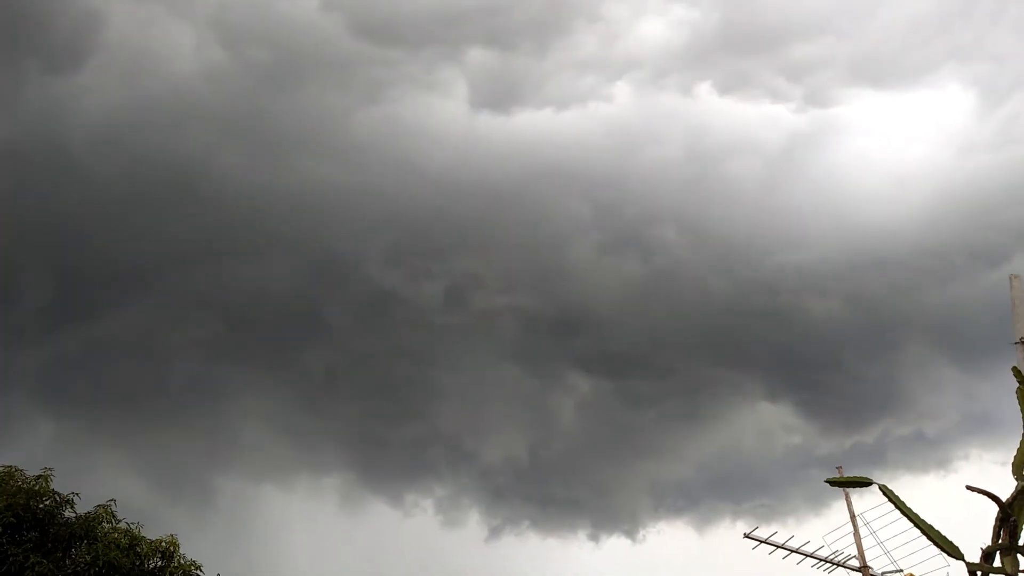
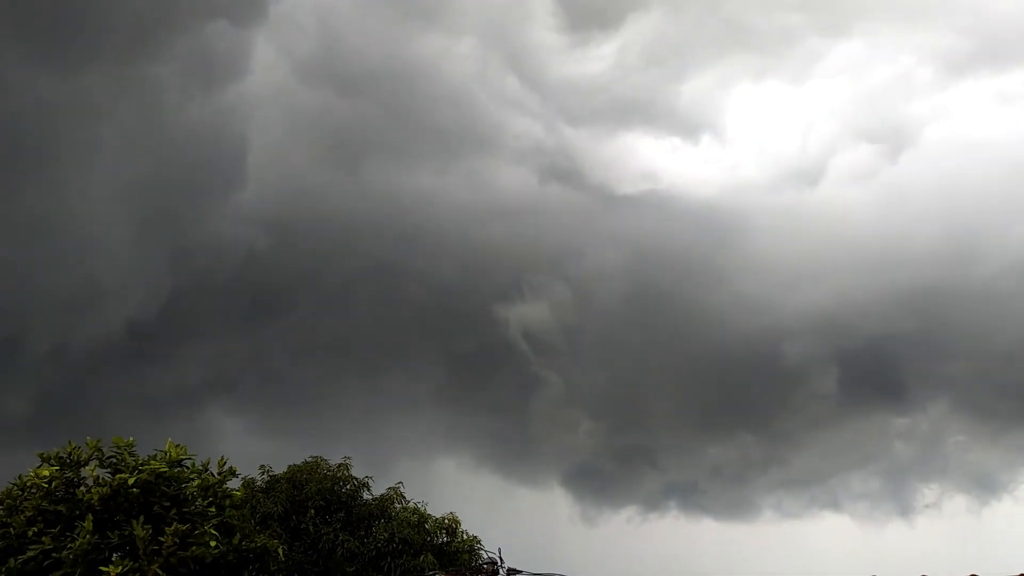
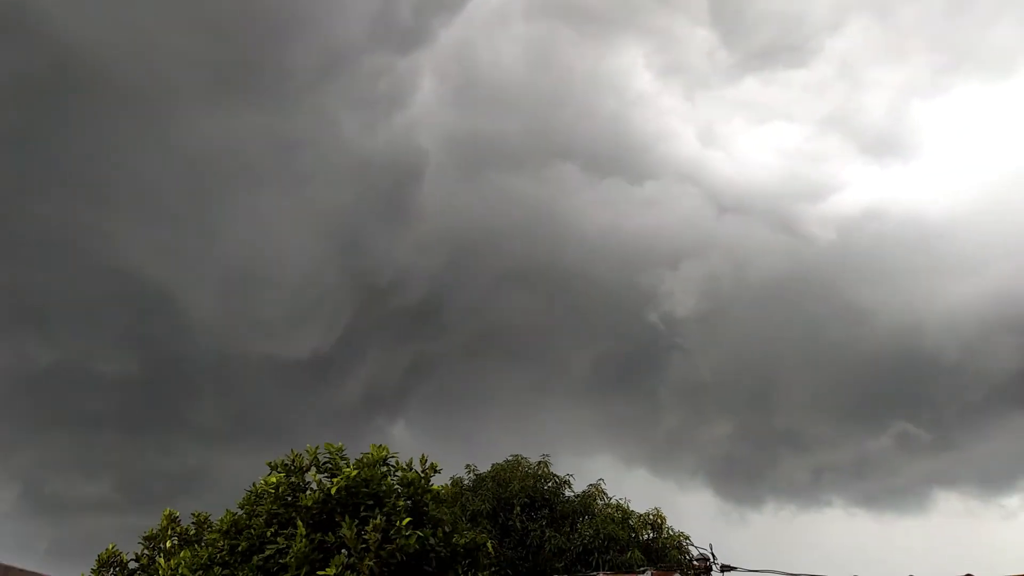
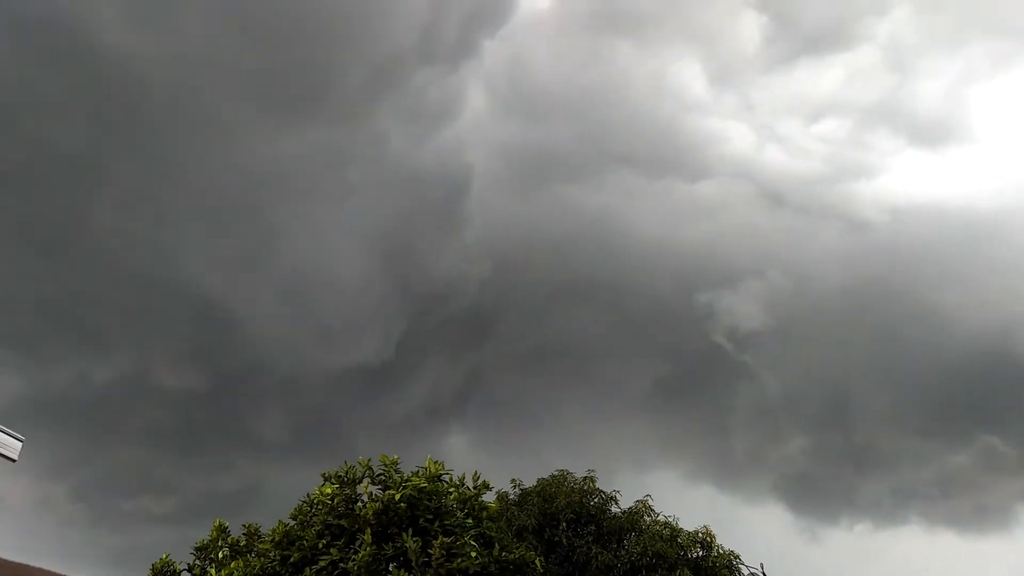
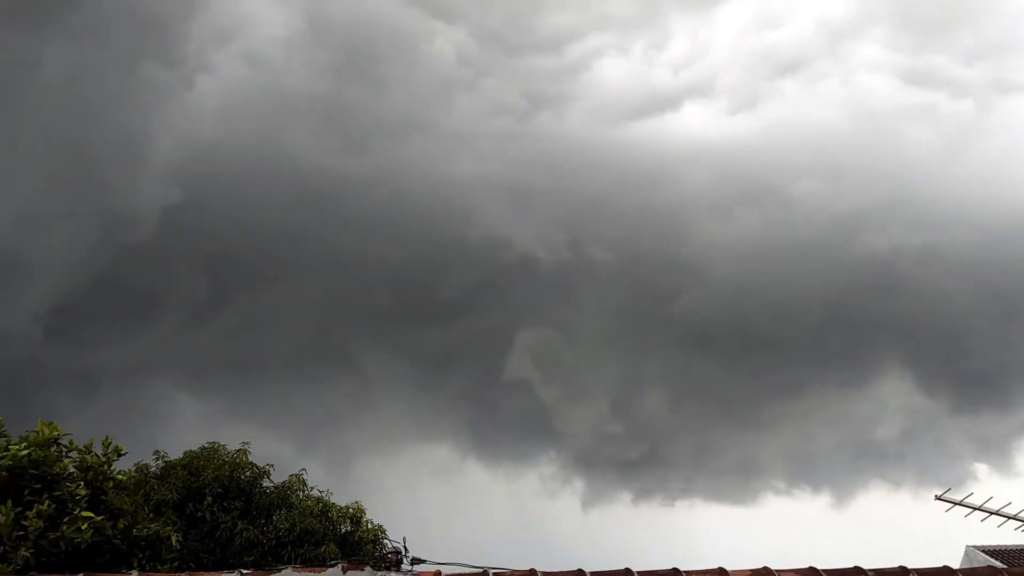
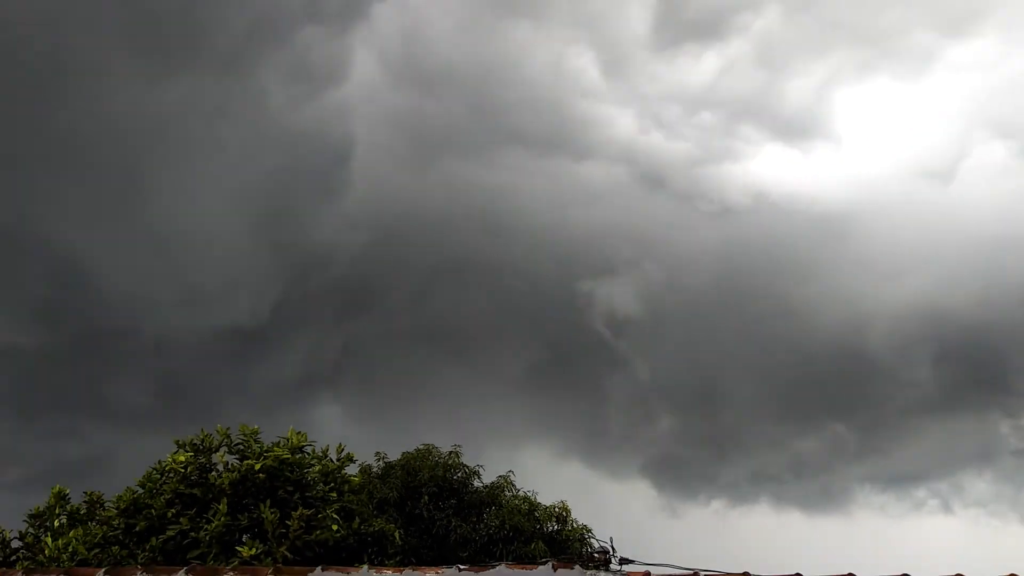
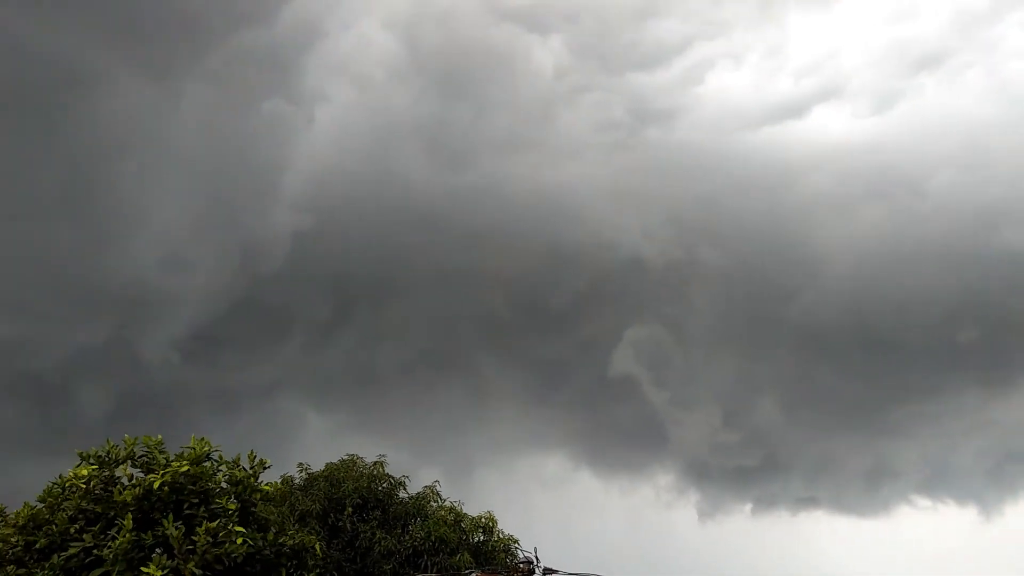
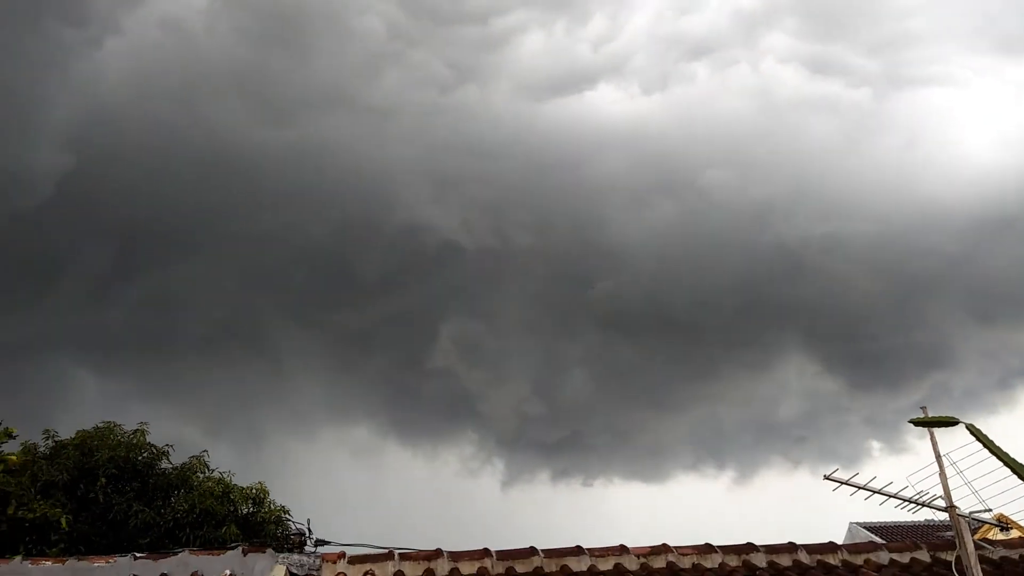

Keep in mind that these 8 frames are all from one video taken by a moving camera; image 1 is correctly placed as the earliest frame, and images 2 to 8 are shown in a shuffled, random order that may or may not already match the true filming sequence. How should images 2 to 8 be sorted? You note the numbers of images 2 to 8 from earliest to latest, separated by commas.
8, 5, 7, 2, 6, 4, 3
